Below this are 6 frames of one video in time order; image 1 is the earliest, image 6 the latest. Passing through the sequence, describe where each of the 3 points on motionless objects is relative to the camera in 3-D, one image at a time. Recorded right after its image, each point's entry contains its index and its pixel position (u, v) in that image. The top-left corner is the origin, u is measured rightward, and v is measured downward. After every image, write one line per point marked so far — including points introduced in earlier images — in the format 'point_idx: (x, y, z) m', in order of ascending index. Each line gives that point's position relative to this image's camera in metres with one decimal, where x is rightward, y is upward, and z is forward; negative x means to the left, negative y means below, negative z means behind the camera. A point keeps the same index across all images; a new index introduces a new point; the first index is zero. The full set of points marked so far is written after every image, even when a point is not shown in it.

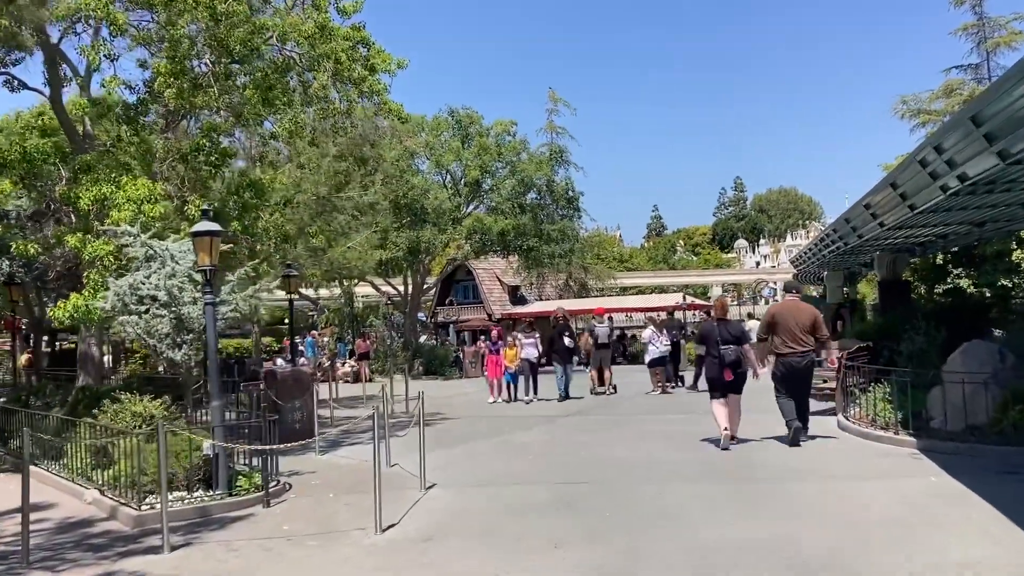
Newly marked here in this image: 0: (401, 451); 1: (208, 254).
0: (-1.3, -2.0, +11.3) m
1: (-2.8, +0.3, +8.4) m
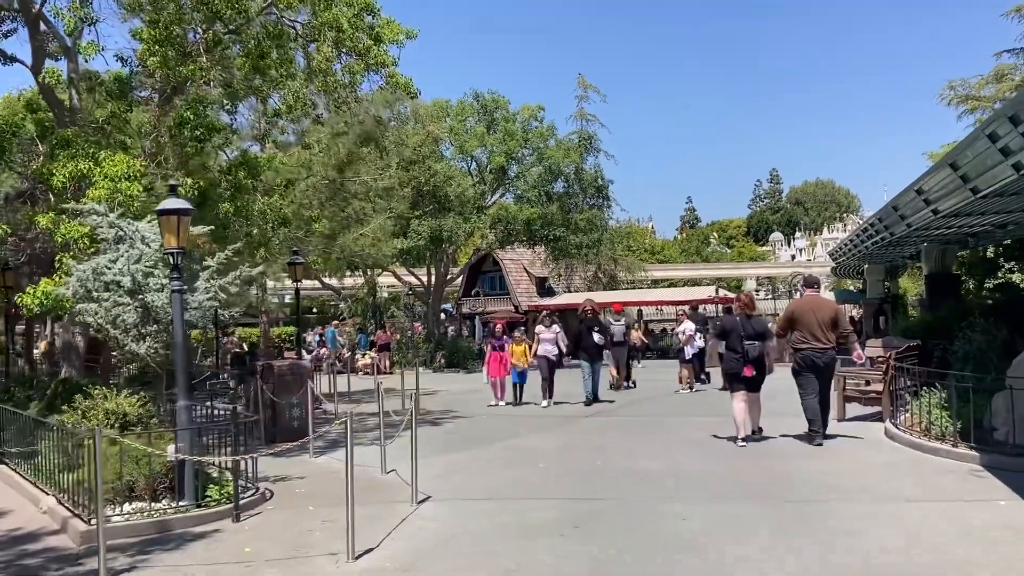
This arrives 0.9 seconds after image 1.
0: (-1.2, -1.9, +10.4) m
1: (-2.7, +0.4, +7.4) m
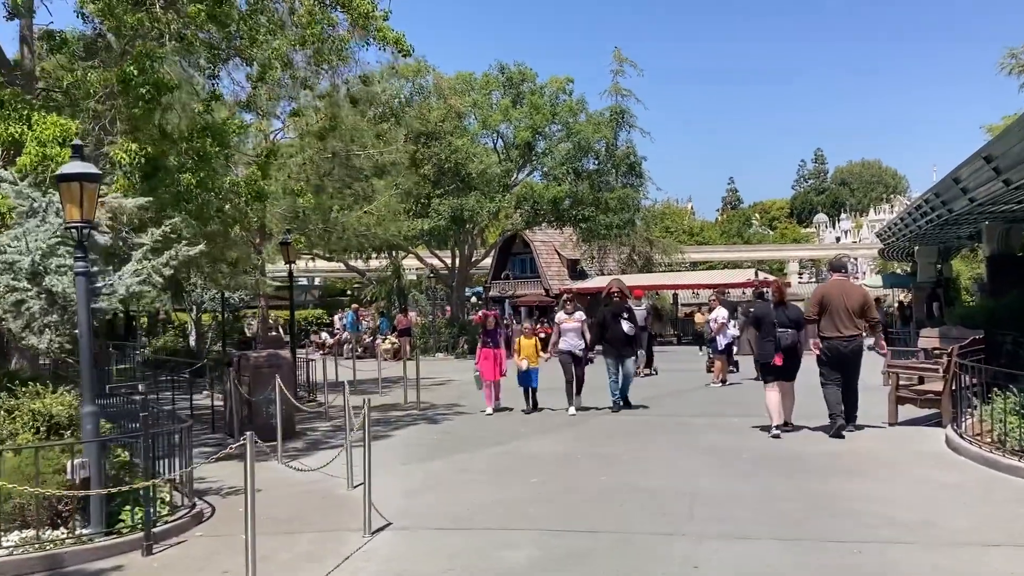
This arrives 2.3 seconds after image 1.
0: (-1.3, -1.7, +9.0) m
1: (-2.9, +0.5, +6.1) m
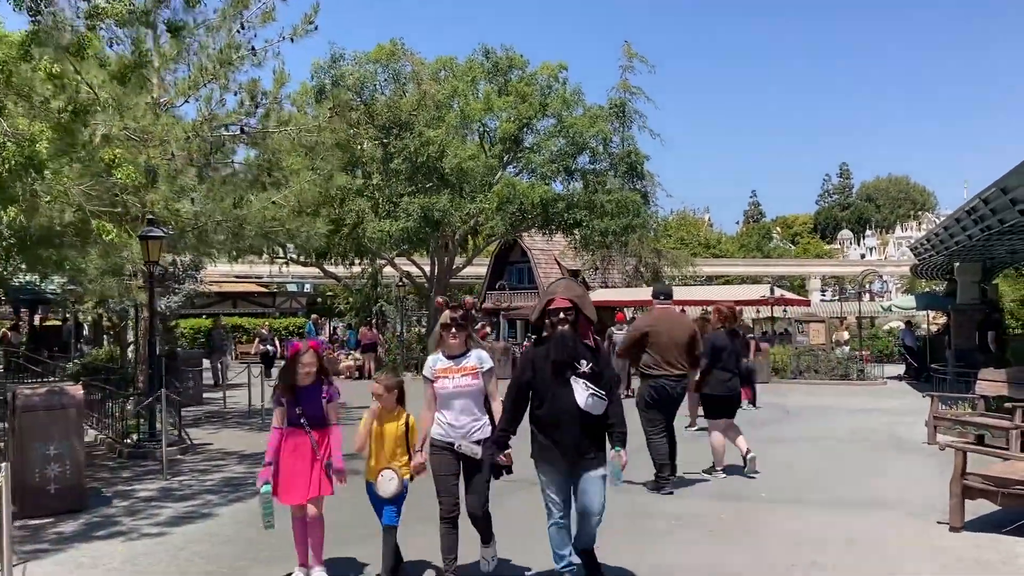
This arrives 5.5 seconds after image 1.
0: (-2.3, -1.8, +5.6) m
1: (-3.9, +0.5, +2.8) m
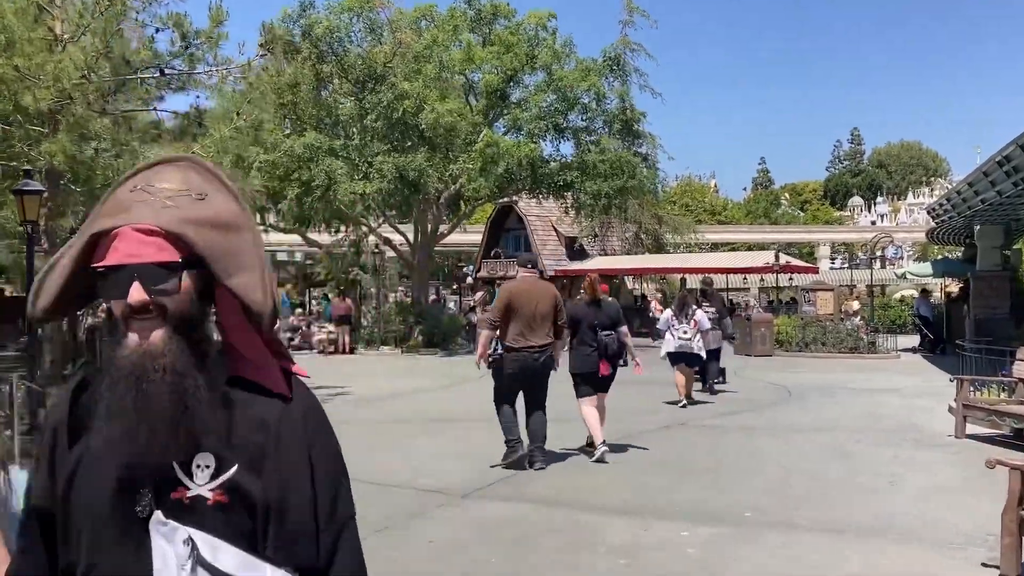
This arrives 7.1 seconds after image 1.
0: (-2.9, -1.6, +3.9) m
1: (-4.5, +0.6, +1.0) m
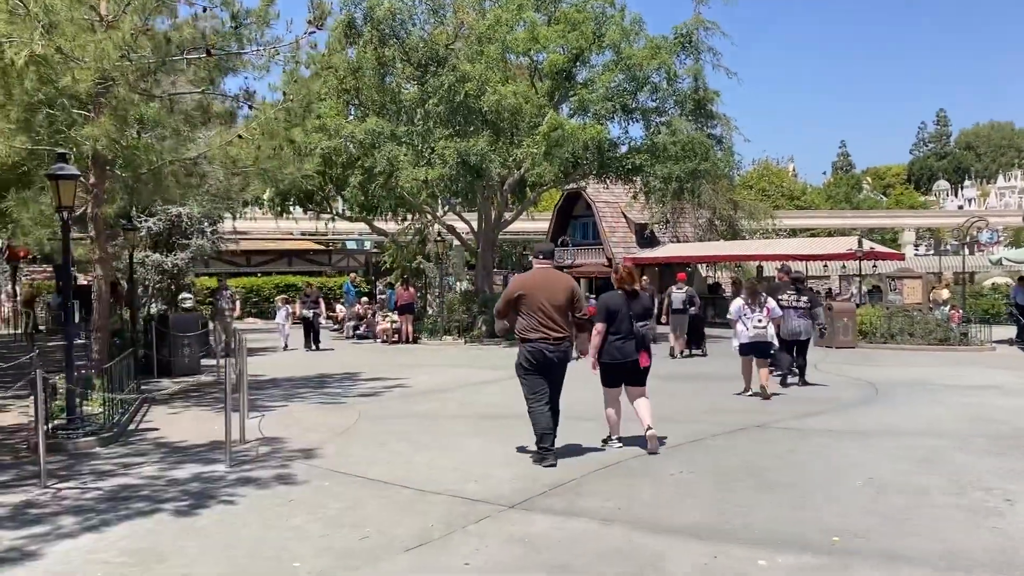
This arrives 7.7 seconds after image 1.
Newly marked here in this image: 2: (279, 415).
0: (-2.8, -1.6, +3.4) m
1: (-4.6, +0.6, +0.6) m
2: (-2.7, -1.4, +10.5) m
